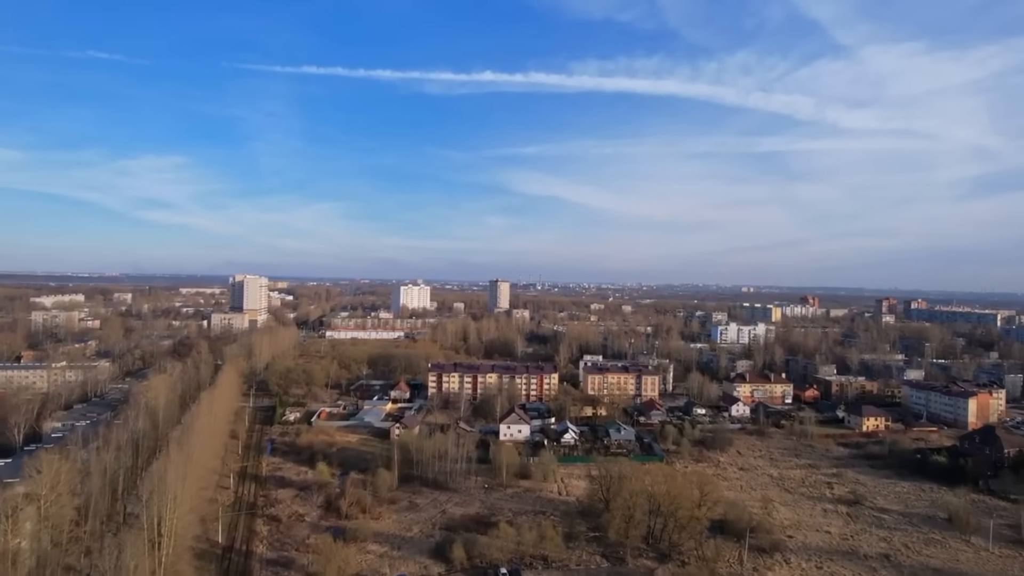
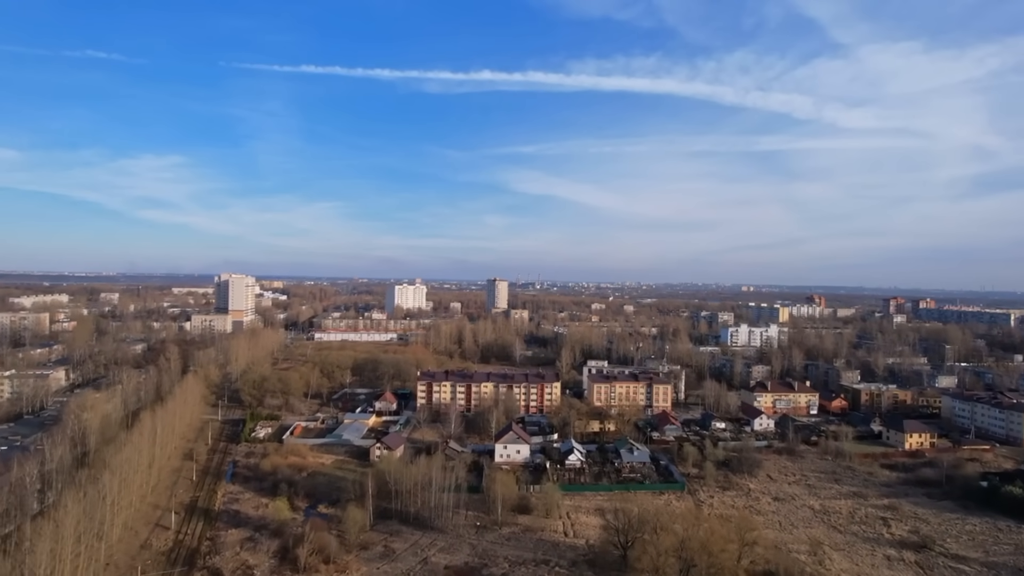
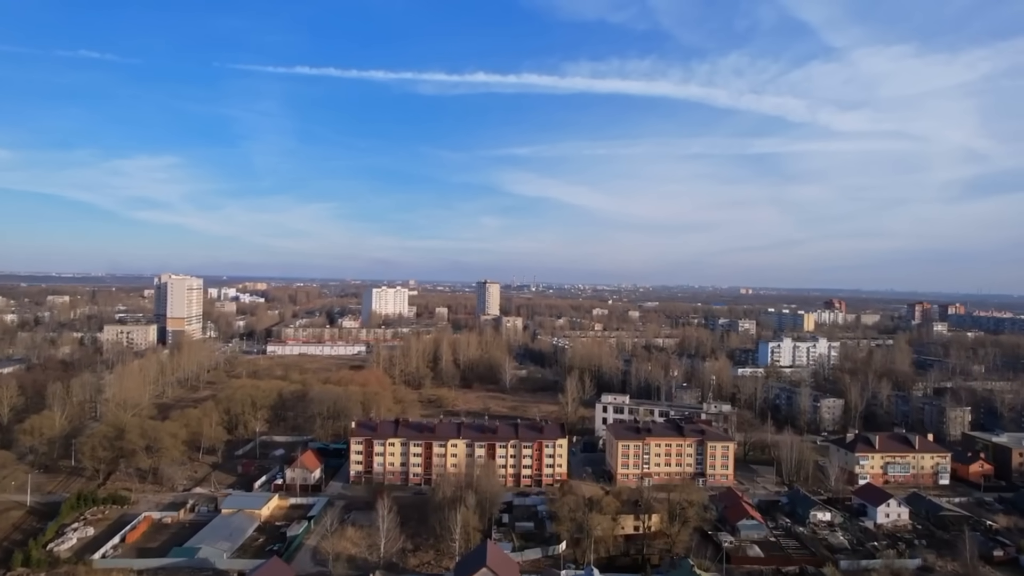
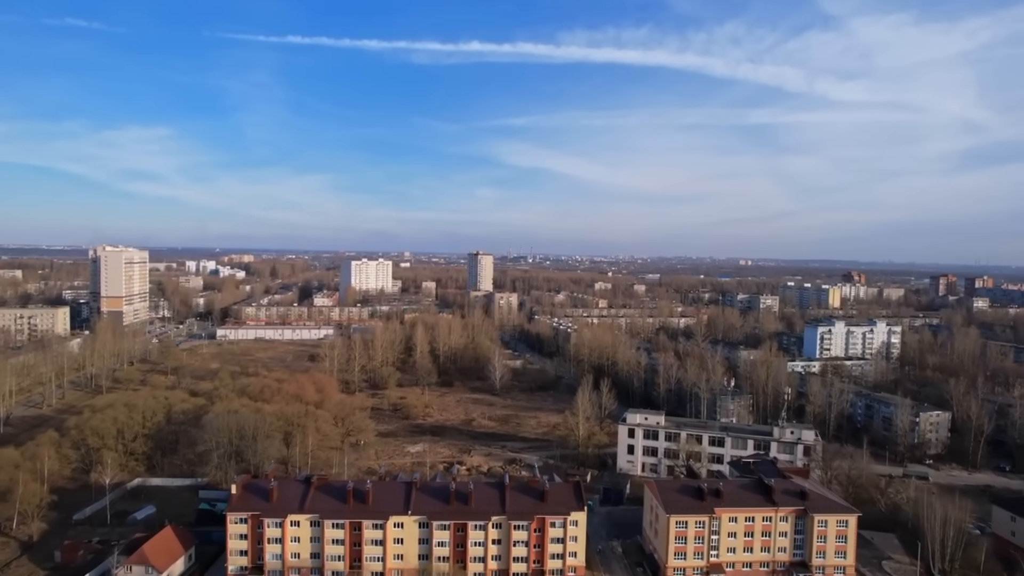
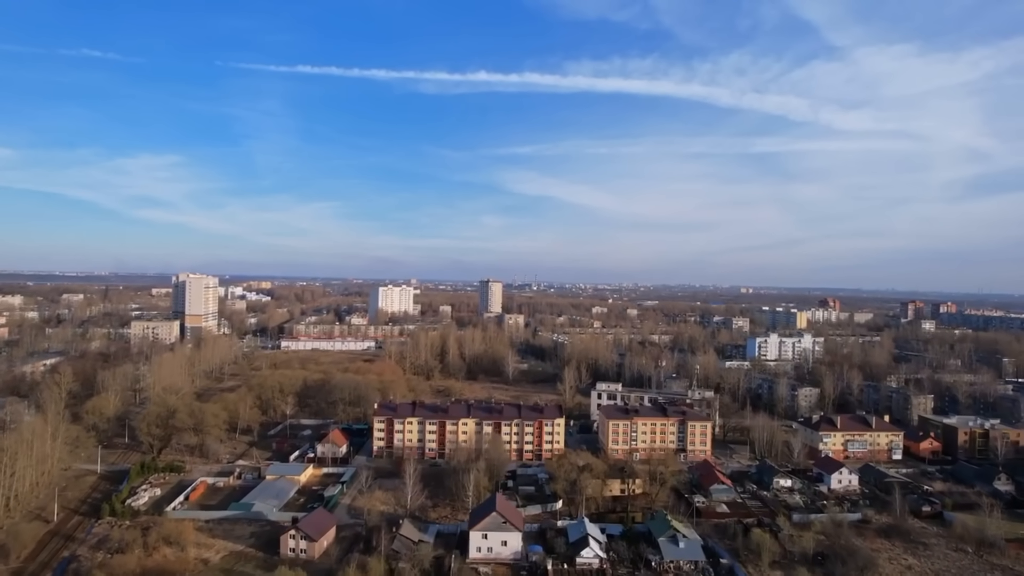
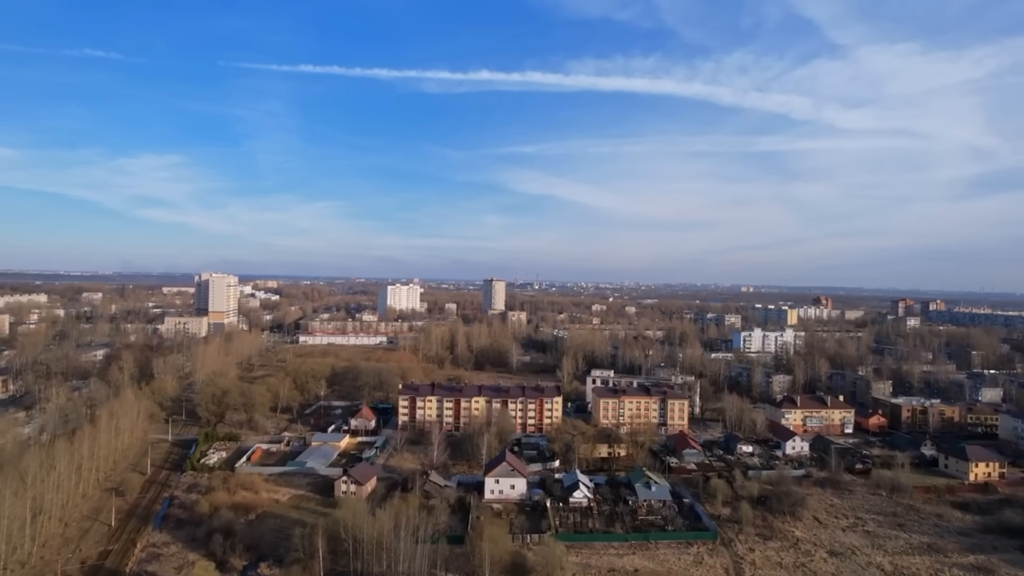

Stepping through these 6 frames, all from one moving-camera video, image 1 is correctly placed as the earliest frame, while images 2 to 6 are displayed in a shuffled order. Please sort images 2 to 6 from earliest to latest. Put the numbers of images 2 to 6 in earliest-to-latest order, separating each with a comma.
2, 6, 5, 3, 4
